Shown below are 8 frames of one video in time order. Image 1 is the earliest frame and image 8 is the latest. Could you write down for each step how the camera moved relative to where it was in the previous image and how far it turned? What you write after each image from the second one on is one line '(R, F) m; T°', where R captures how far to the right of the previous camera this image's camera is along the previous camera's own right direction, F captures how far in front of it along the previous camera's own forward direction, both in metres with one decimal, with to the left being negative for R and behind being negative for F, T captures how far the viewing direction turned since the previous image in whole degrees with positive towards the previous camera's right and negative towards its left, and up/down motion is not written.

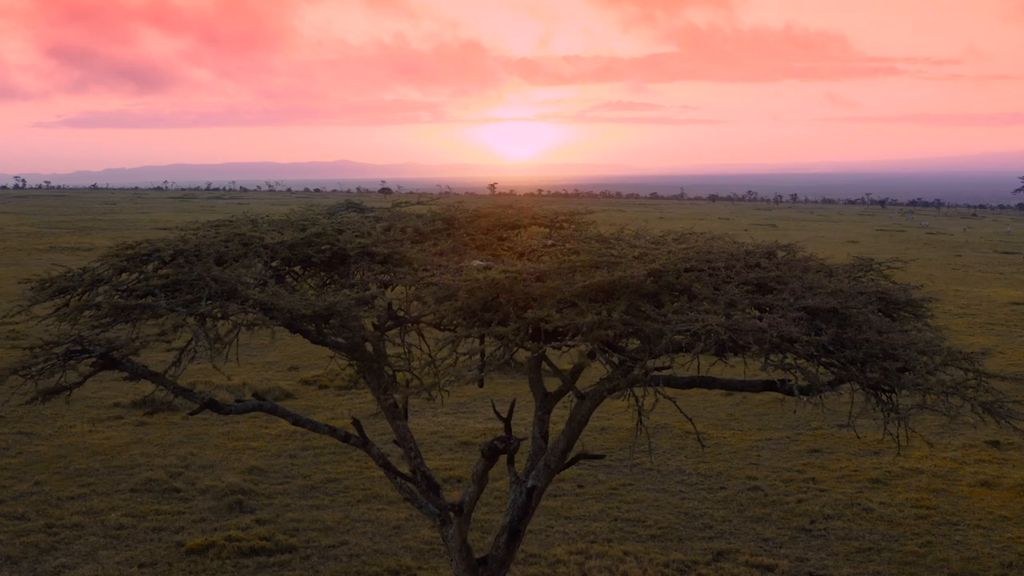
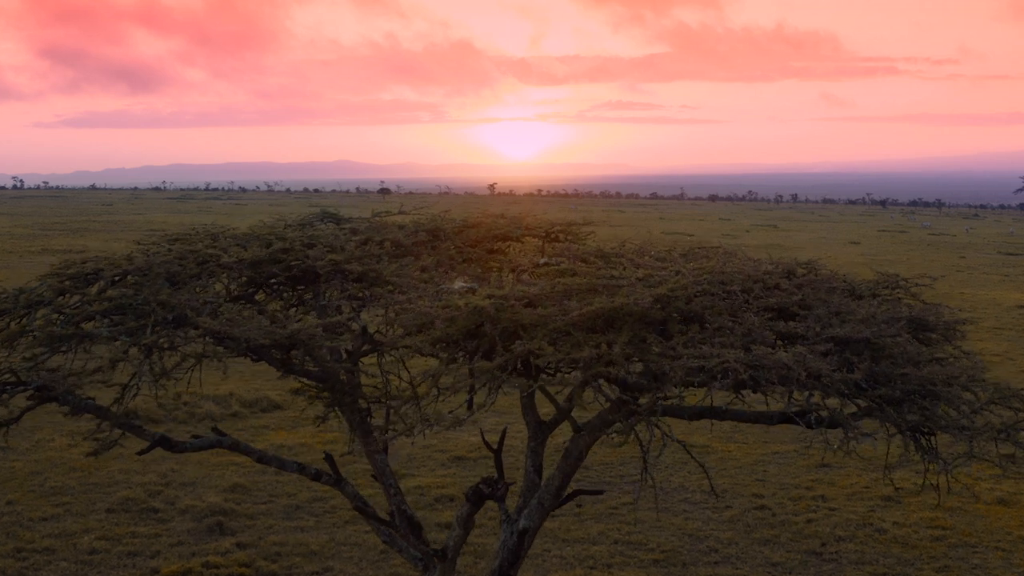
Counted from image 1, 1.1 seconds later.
(+0.1, +0.9) m; 0°
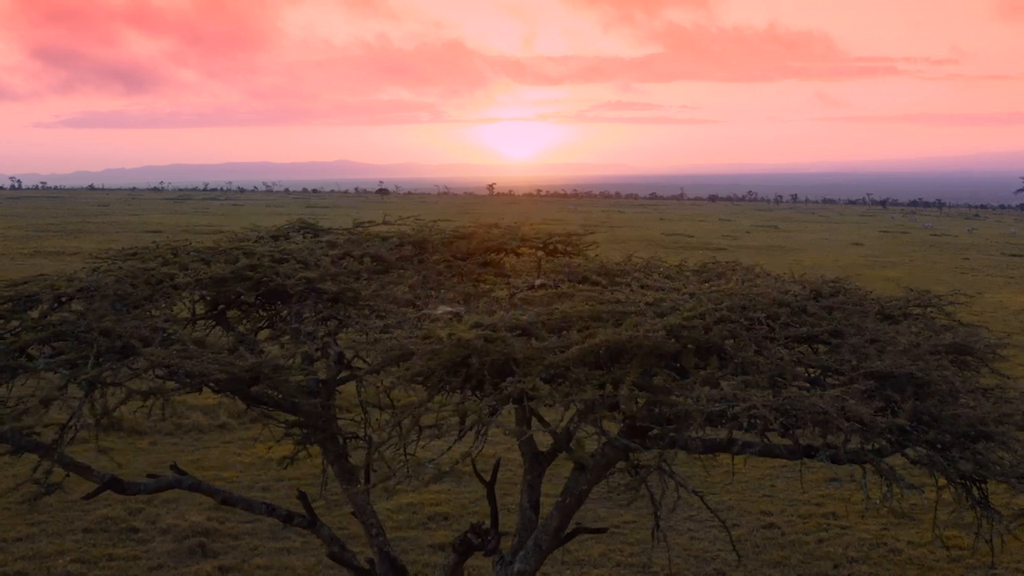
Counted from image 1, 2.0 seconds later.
(+0.1, +0.8) m; 0°
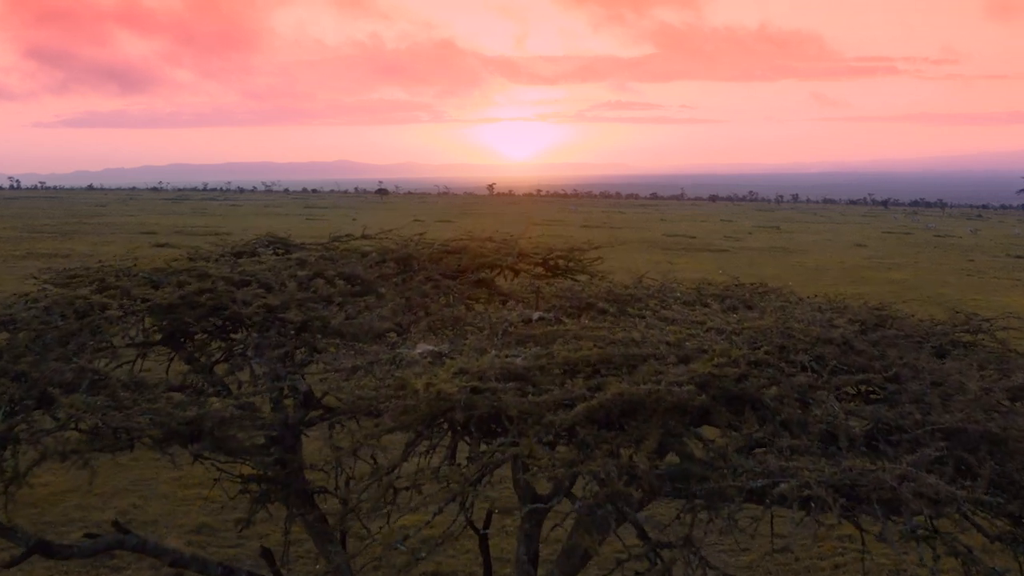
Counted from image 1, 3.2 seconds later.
(0.0, +0.9) m; 0°
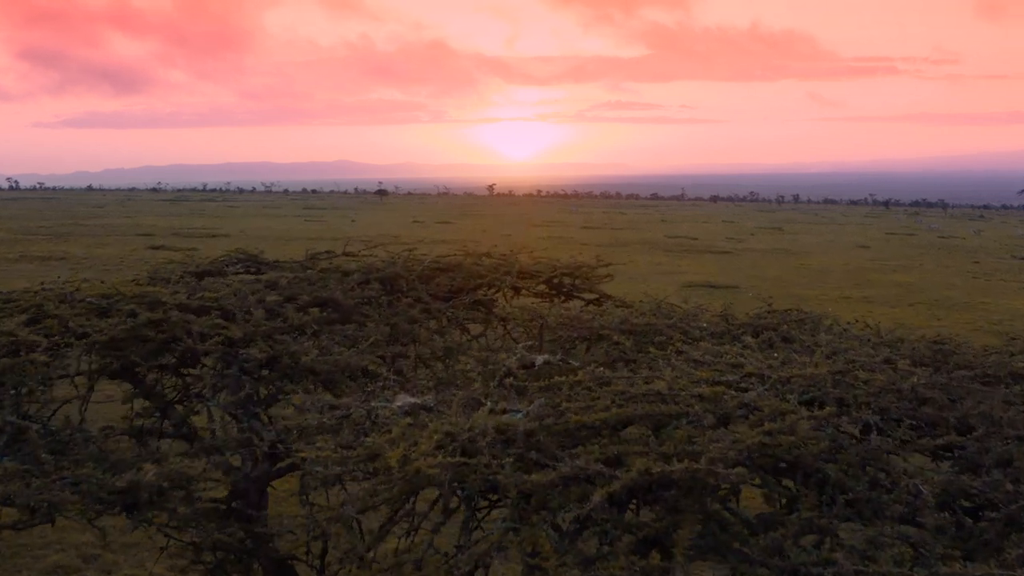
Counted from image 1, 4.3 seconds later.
(0.0, +0.9) m; 0°
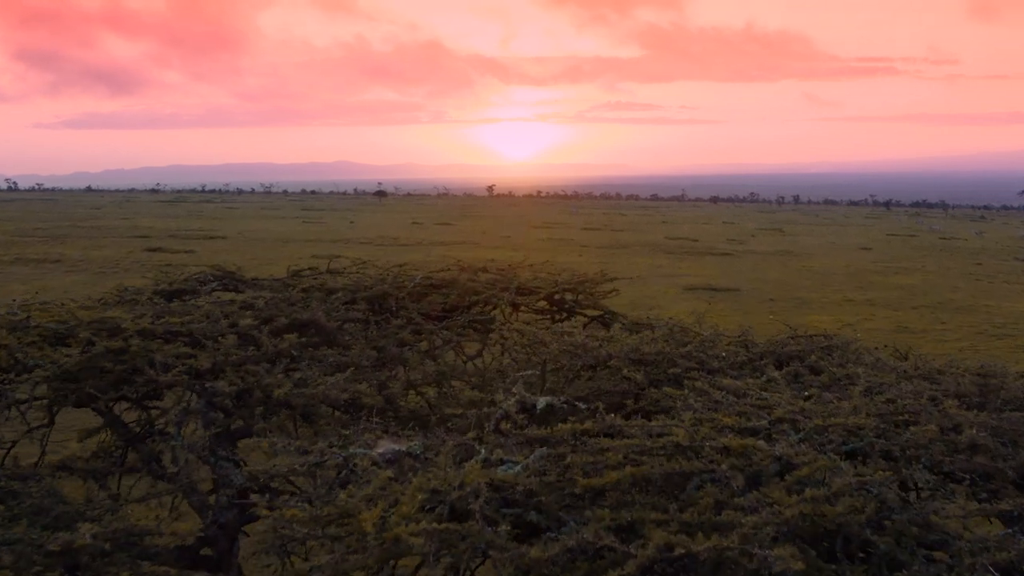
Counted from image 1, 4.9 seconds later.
(0.0, +0.5) m; 0°
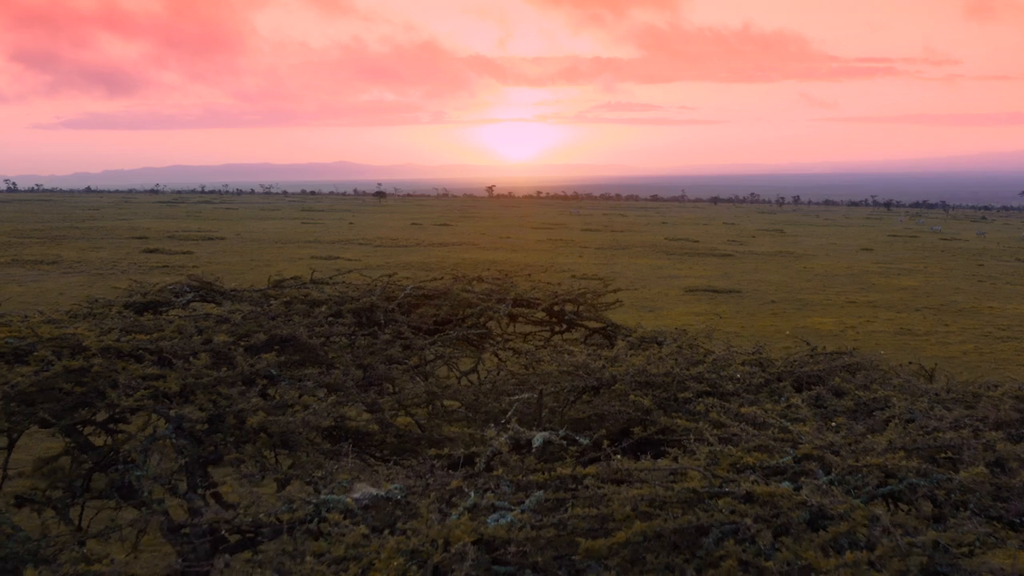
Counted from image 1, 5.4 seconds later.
(0.0, +0.4) m; 0°
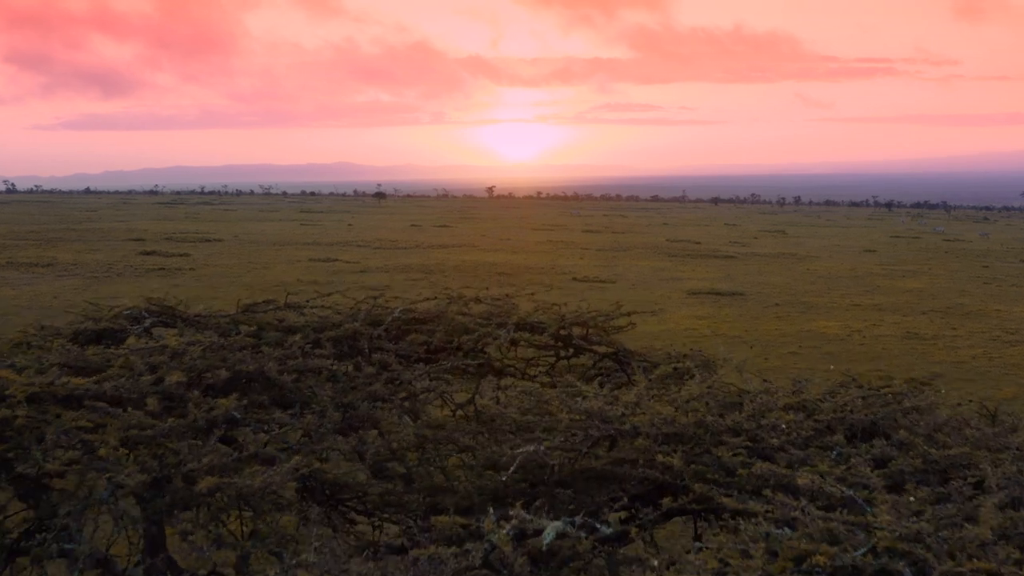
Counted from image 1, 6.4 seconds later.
(0.0, +0.7) m; 0°
